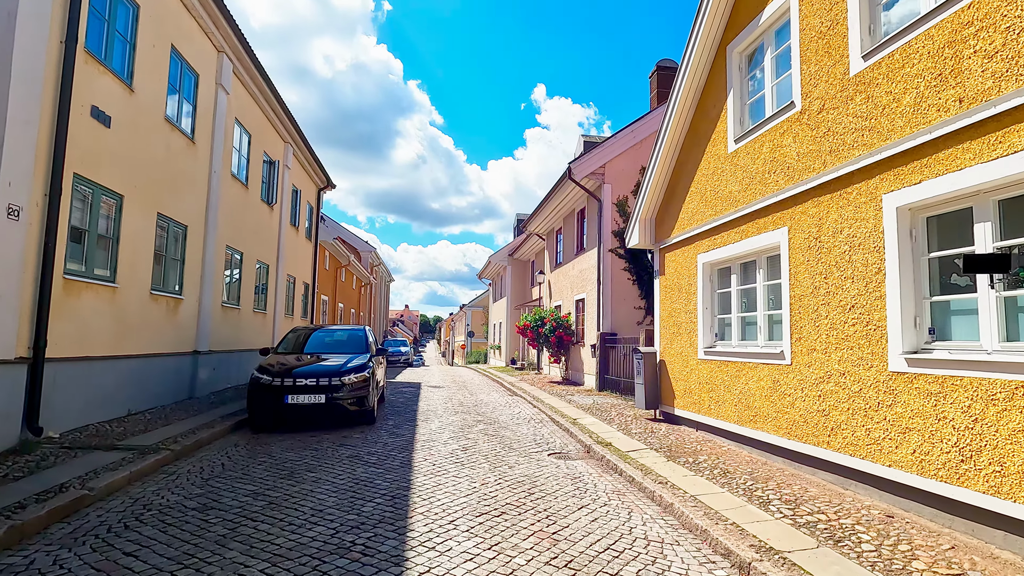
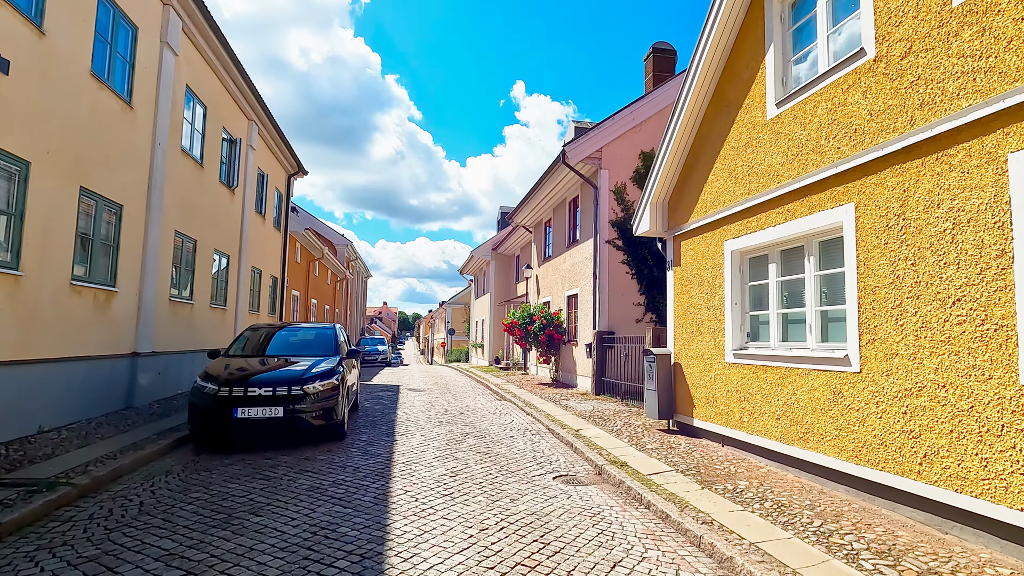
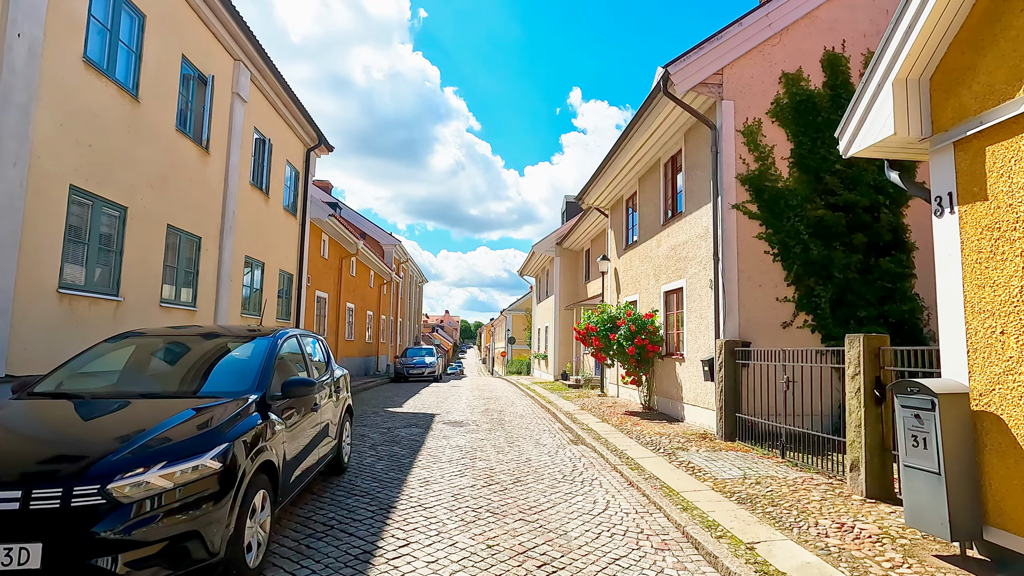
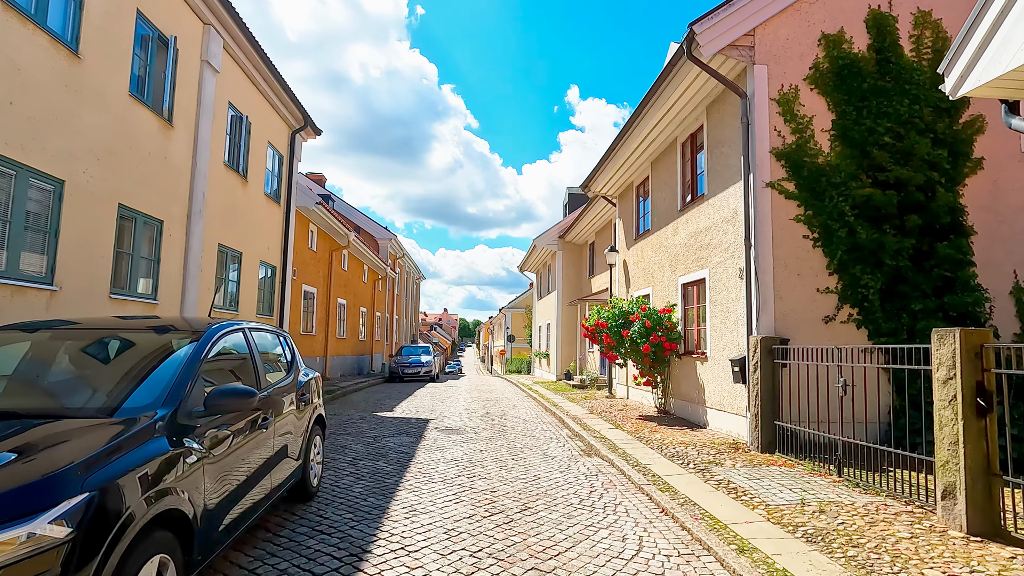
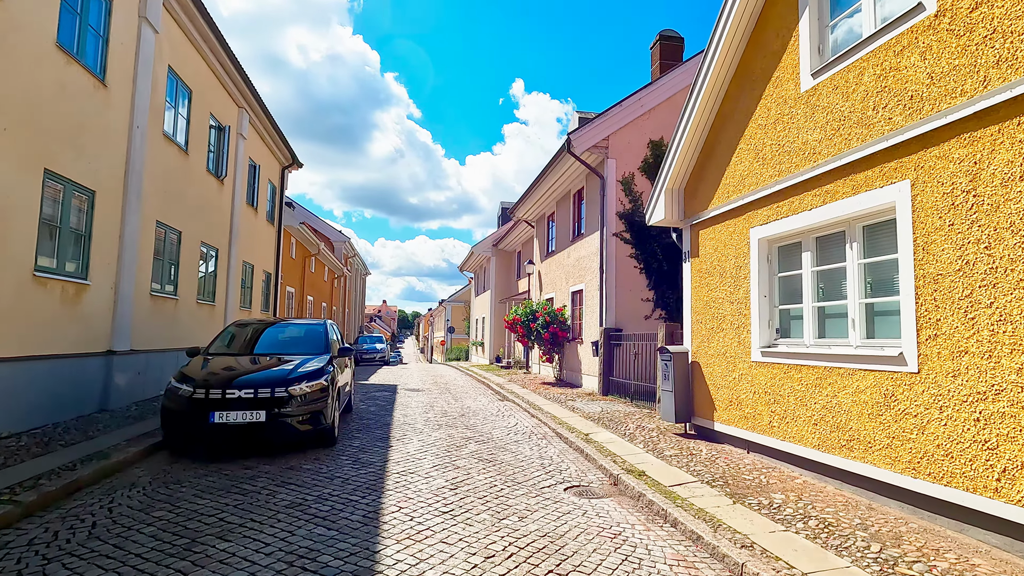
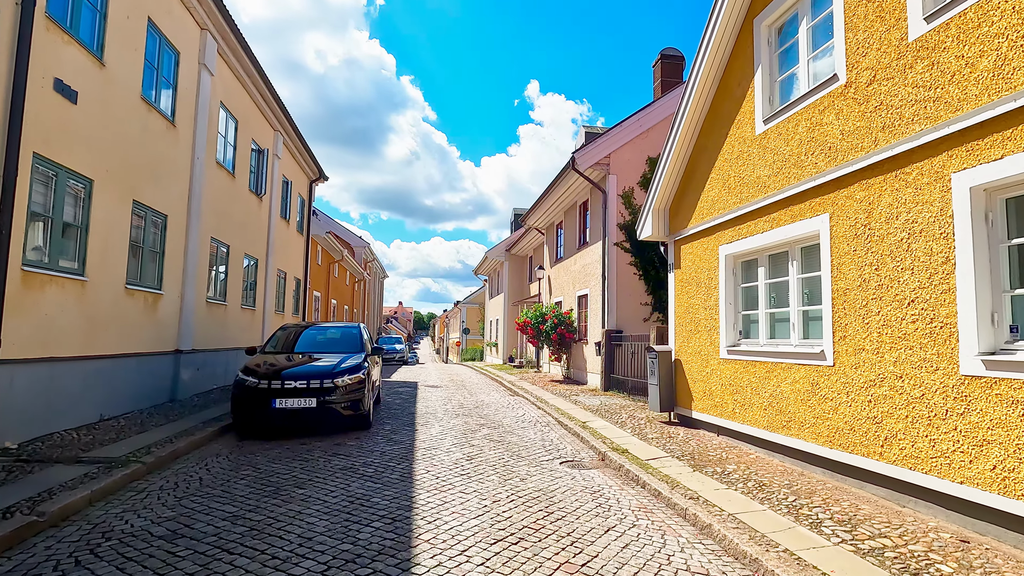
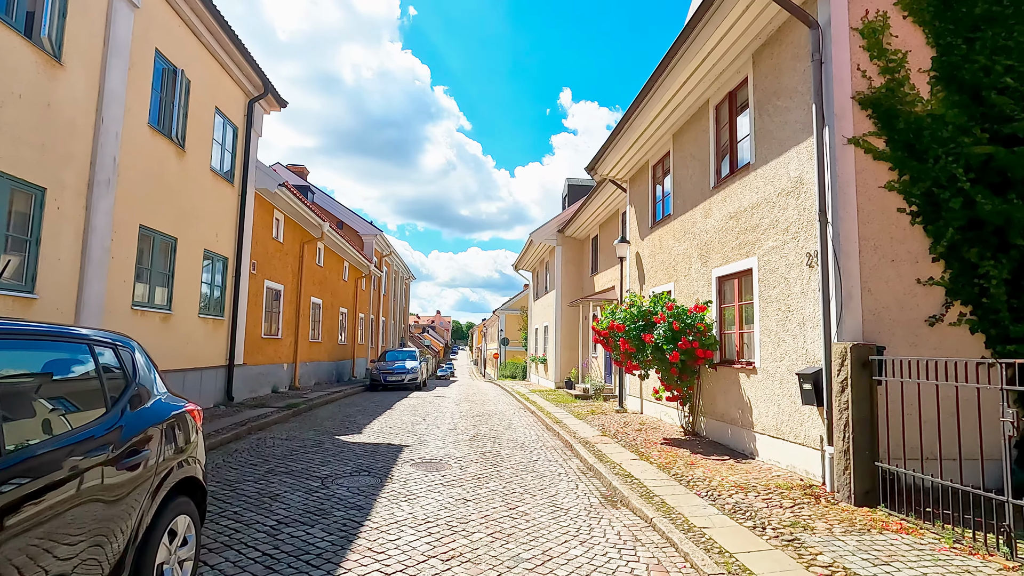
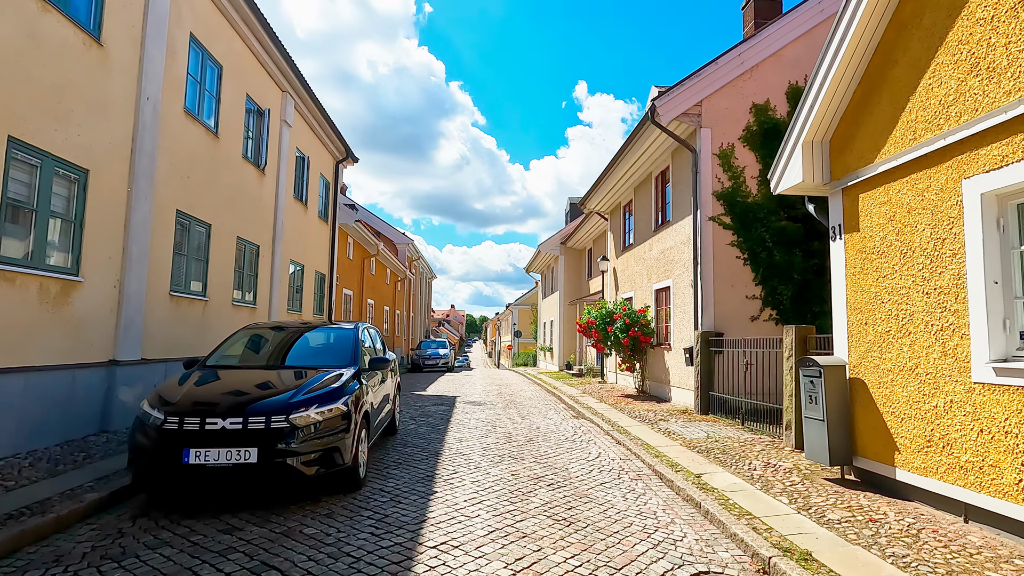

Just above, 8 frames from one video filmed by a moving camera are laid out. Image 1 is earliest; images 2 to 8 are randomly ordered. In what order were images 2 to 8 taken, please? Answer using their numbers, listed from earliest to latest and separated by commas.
6, 2, 5, 8, 3, 4, 7
